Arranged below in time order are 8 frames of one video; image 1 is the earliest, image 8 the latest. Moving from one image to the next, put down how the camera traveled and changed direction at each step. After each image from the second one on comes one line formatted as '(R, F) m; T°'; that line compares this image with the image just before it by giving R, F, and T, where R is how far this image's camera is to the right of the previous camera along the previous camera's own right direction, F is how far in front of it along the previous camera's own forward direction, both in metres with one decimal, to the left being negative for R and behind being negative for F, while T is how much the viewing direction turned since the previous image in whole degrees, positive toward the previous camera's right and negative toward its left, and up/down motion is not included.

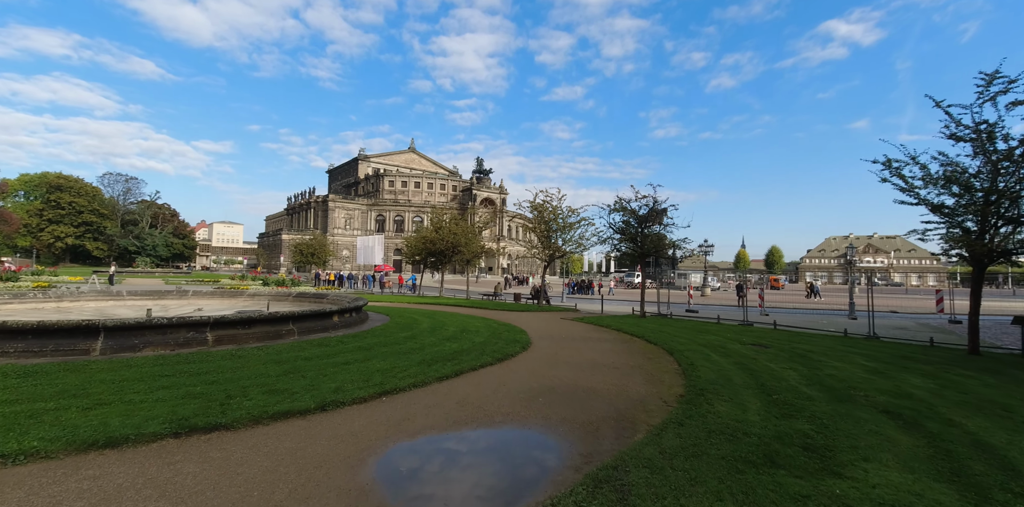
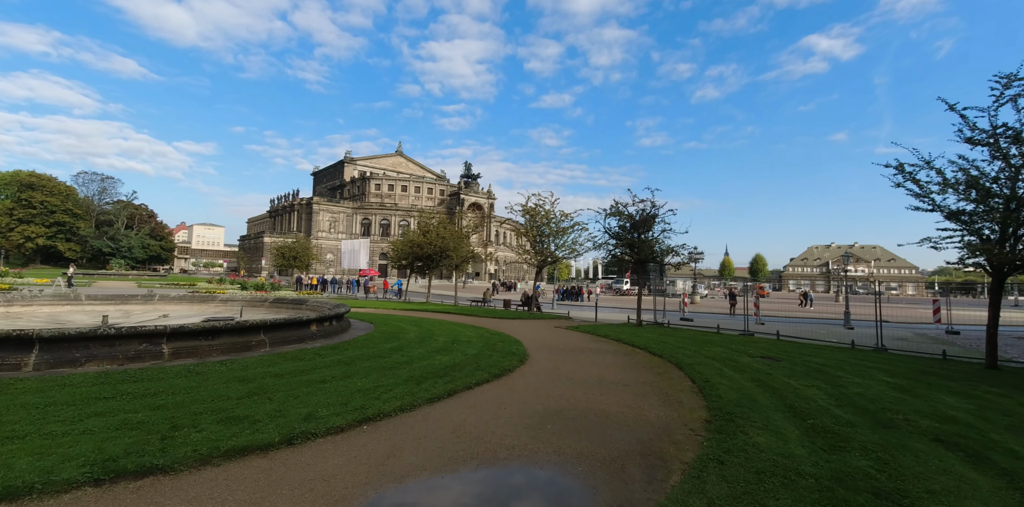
(-0.2, +1.0) m; +2°
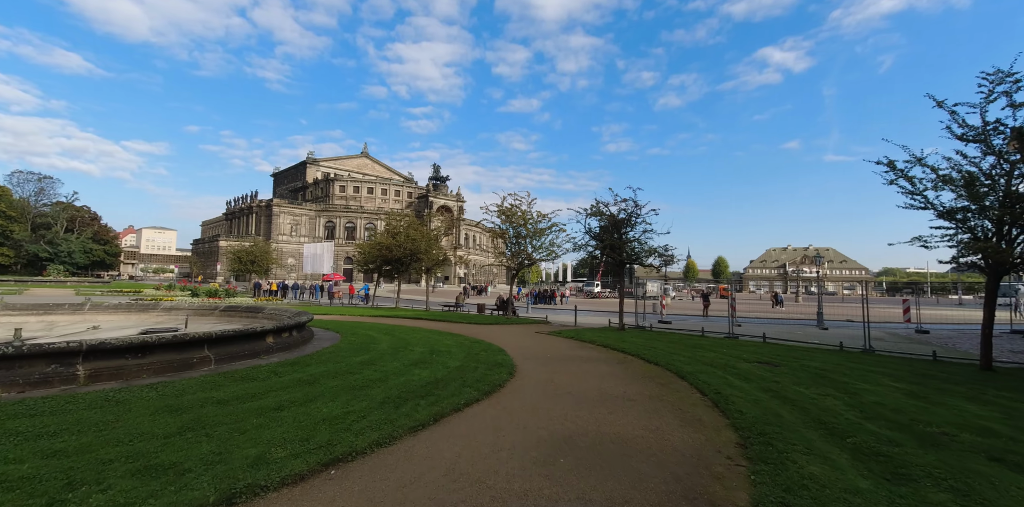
(-0.4, +1.1) m; +4°
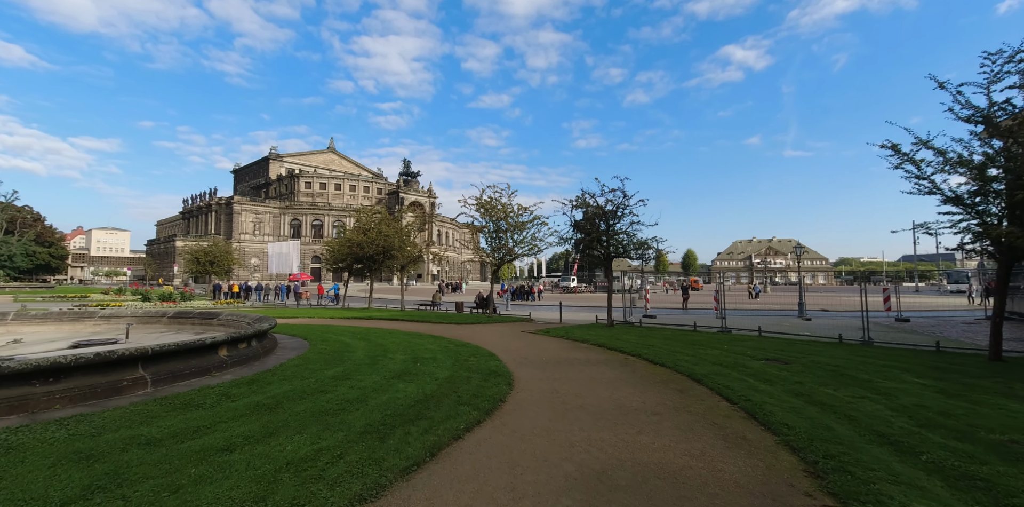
(-0.4, +1.2) m; +3°
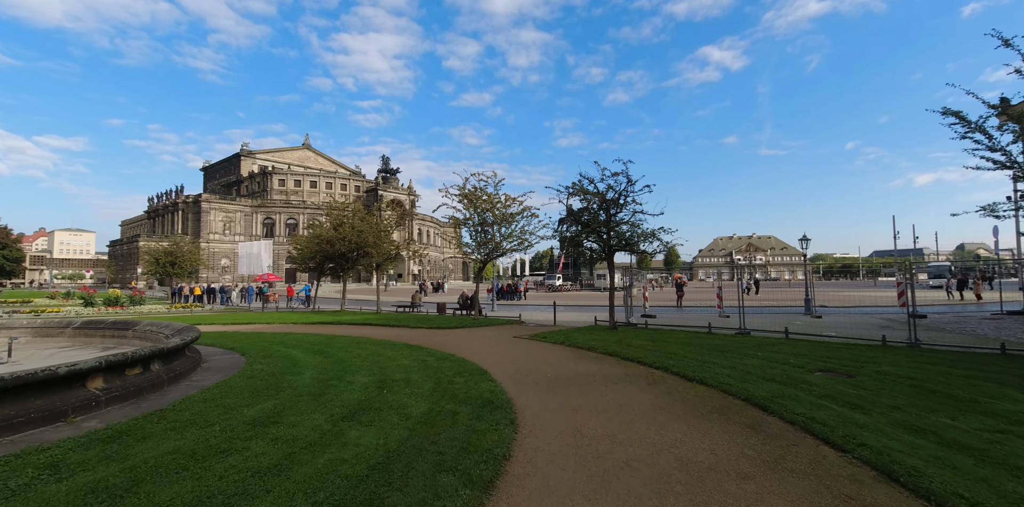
(-0.2, +2.4) m; +2°
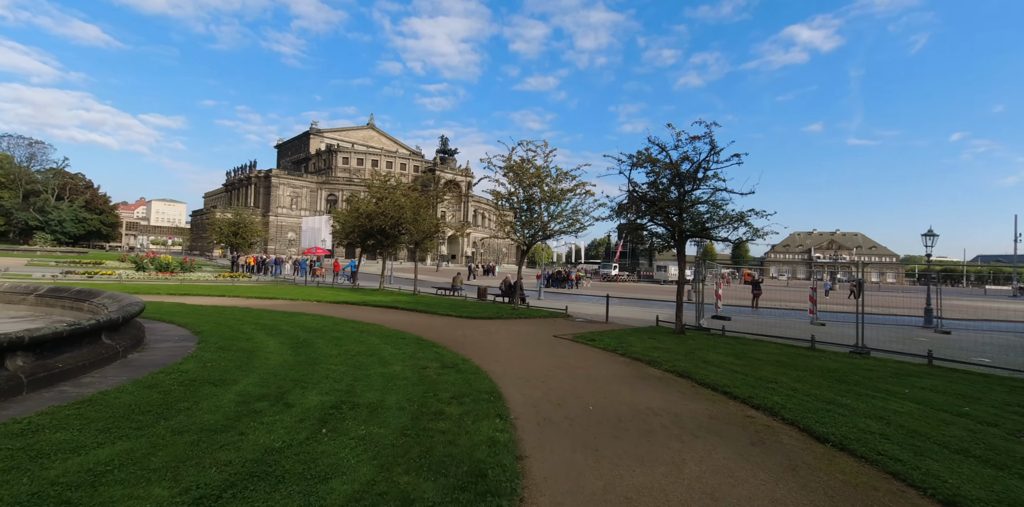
(+0.3, +2.8) m; -7°
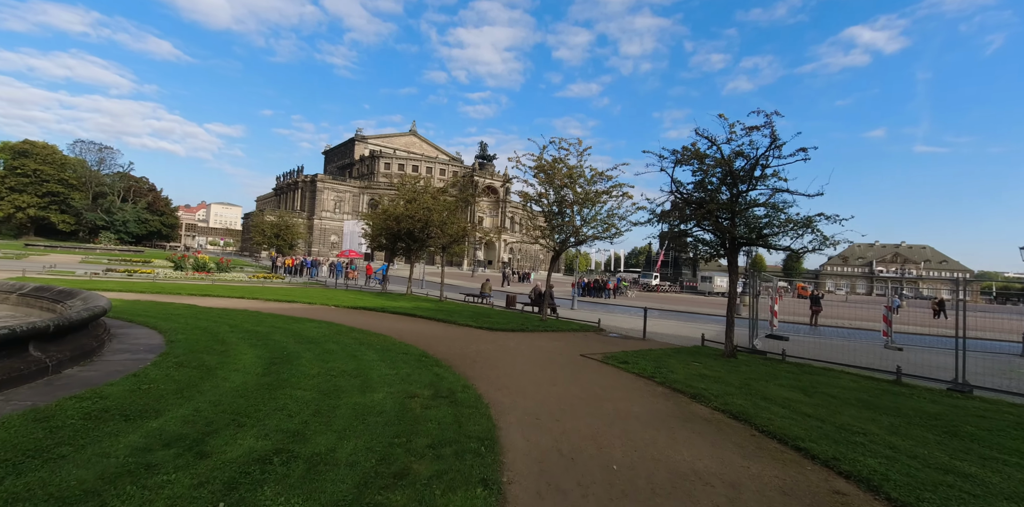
(+0.4, +1.4) m; -5°
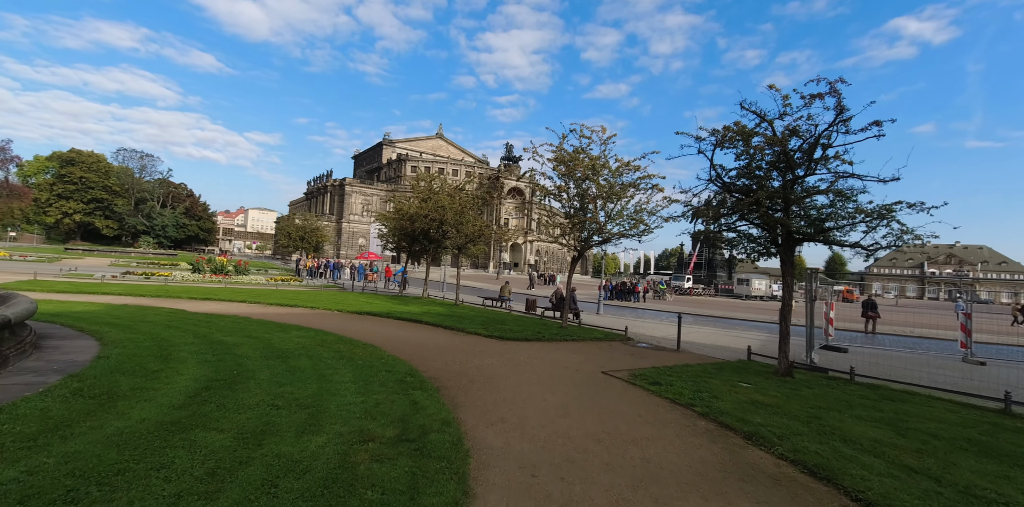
(+0.4, +1.6) m; -4°
